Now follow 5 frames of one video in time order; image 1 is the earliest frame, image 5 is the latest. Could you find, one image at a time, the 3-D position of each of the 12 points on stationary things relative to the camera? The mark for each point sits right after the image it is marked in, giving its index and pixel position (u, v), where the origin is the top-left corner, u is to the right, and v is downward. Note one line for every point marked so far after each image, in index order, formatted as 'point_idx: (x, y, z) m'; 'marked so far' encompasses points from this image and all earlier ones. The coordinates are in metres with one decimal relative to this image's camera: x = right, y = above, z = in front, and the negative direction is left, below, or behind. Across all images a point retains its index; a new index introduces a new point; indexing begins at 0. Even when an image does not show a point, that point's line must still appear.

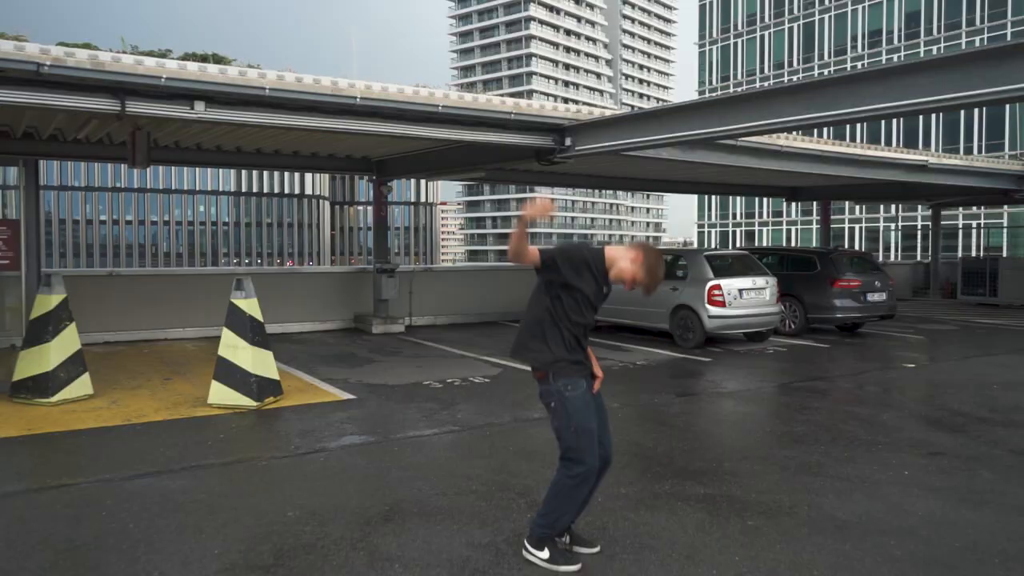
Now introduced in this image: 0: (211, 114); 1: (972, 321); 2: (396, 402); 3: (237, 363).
0: (-2.7, +1.6, +8.1) m
1: (+8.7, -0.6, +16.2) m
2: (-1.1, -1.1, +8.0) m
3: (-2.4, -0.7, +7.6) m
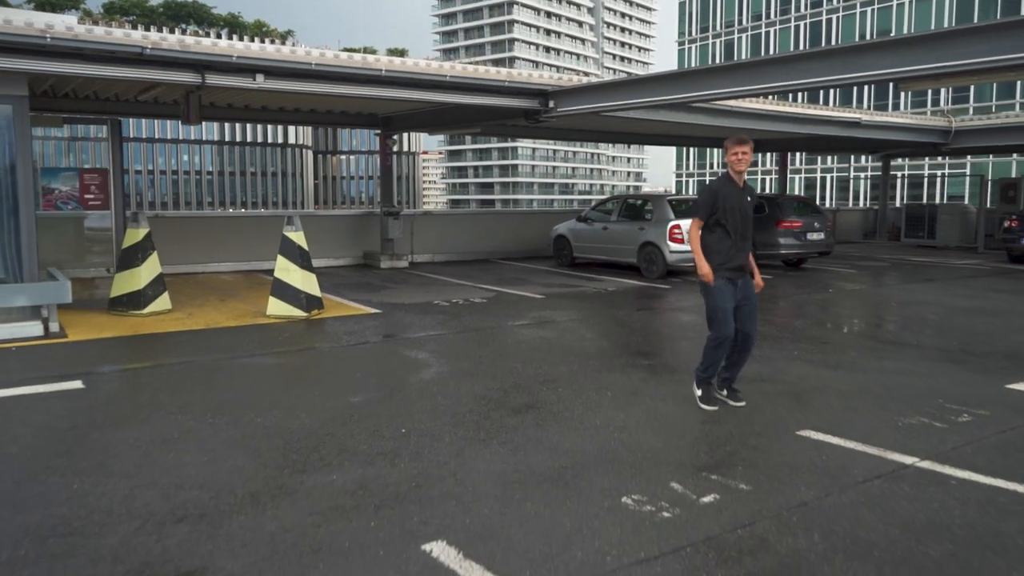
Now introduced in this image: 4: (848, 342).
0: (-2.8, +2.4, +10.0) m
1: (+8.4, +0.6, +18.4) m
2: (-1.1, -0.3, +10.0) m
3: (-2.5, +0.1, +9.6) m
4: (+3.3, -0.5, +8.3) m
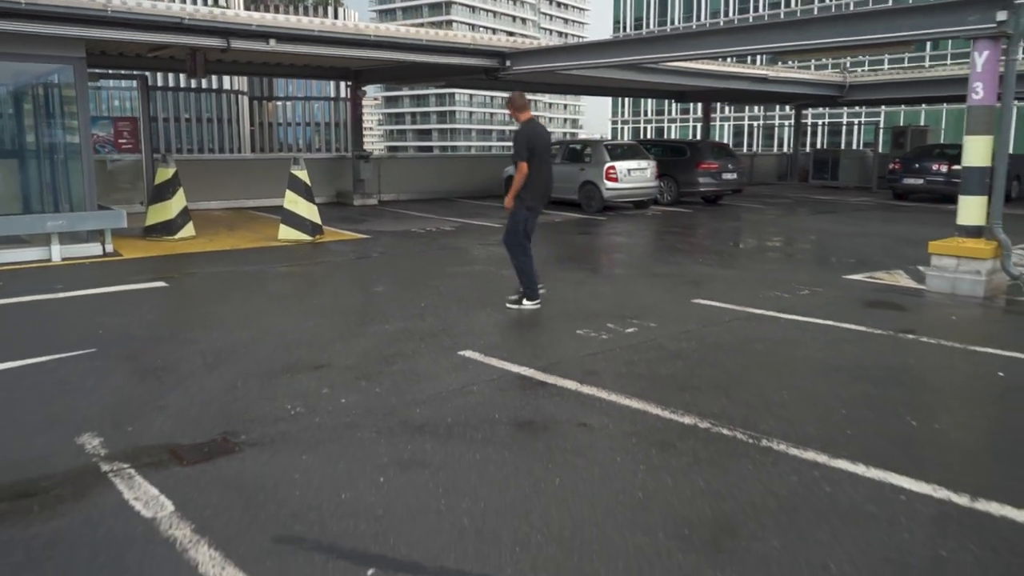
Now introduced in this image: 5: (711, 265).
0: (-3.3, +3.3, +11.9) m
1: (+7.3, +2.2, +21.2) m
2: (-1.6, +0.7, +12.2) m
3: (-2.9, +1.0, +11.6) m
4: (+2.9, +0.4, +10.9) m
5: (+2.3, +0.3, +9.8) m
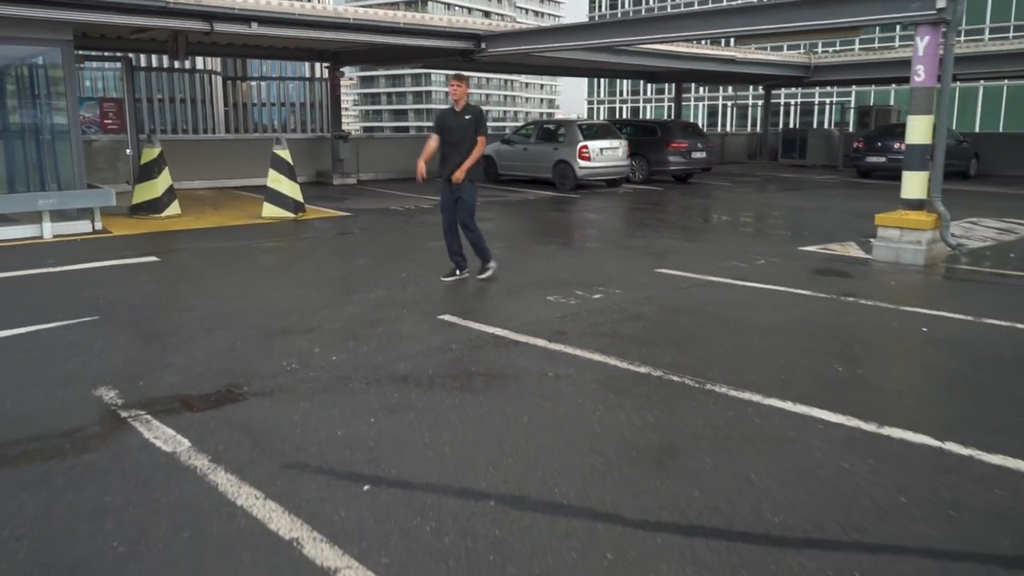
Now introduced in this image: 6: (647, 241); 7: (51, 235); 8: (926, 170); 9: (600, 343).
0: (-3.7, +3.7, +12.2) m
1: (+6.7, +2.9, +21.8) m
2: (-2.0, +1.1, +12.7) m
3: (-3.3, +1.4, +12.0) m
4: (+2.6, +0.8, +11.4) m
5: (+2.0, +0.6, +10.3) m
6: (+1.6, +0.6, +10.1) m
7: (-5.6, +0.6, +10.4) m
8: (+4.0, +1.1, +8.3) m
9: (+0.6, -0.4, +5.5) m
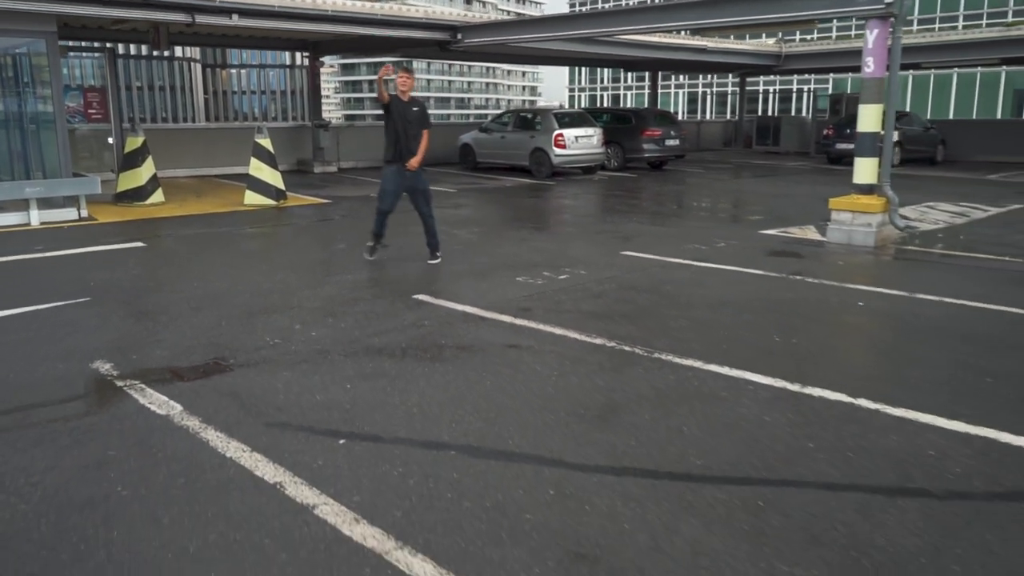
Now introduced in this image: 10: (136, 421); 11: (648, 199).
0: (-4.0, +3.9, +12.5) m
1: (+6.2, +3.3, +22.3) m
2: (-2.3, +1.3, +13.0) m
3: (-3.6, +1.6, +12.3) m
4: (+2.3, +1.0, +11.9) m
5: (+1.7, +0.8, +10.8) m
6: (+1.3, +0.8, +10.5) m
7: (-5.9, +0.8, +10.7) m
8: (+3.7, +1.3, +8.8) m
9: (+0.3, -0.2, +5.9) m
10: (-1.8, -0.7, +4.2) m
11: (+2.3, +1.5, +14.3) m
